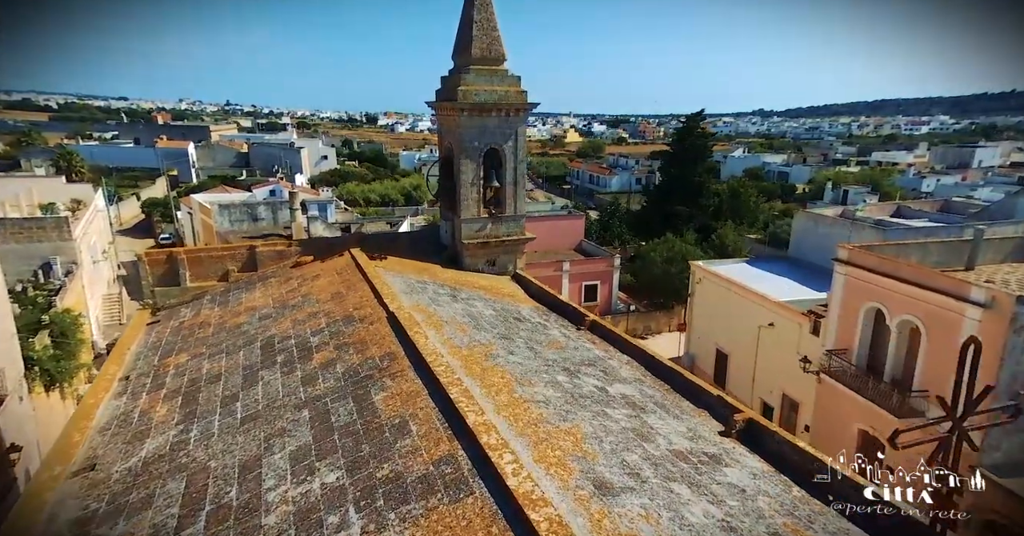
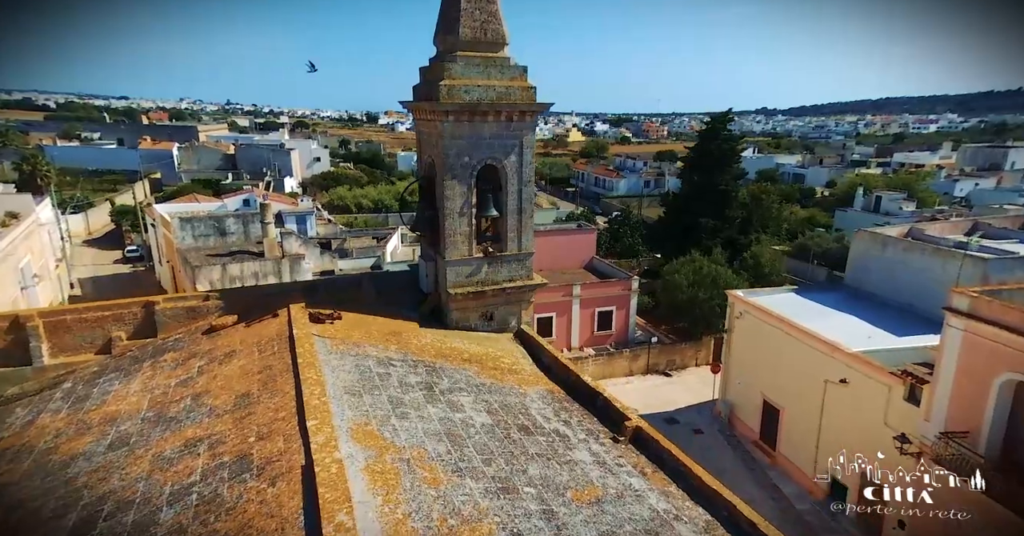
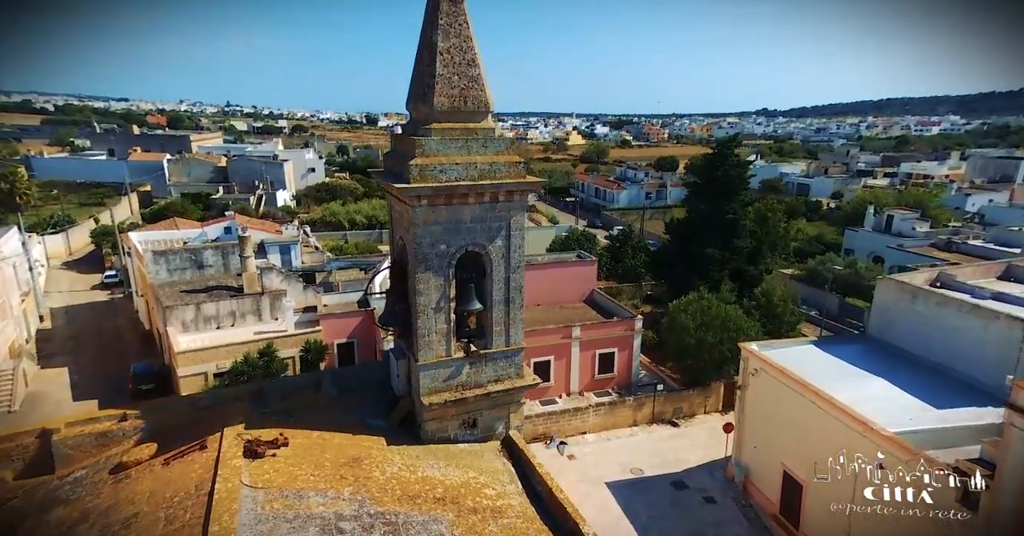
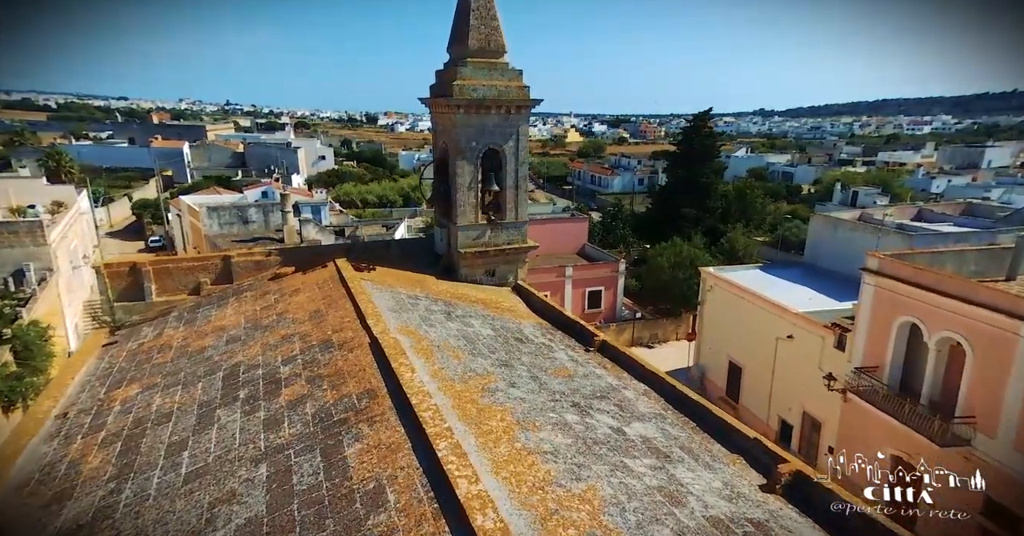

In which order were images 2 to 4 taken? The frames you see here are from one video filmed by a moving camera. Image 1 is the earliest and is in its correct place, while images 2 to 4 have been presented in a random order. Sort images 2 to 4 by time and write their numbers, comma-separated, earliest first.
4, 2, 3
